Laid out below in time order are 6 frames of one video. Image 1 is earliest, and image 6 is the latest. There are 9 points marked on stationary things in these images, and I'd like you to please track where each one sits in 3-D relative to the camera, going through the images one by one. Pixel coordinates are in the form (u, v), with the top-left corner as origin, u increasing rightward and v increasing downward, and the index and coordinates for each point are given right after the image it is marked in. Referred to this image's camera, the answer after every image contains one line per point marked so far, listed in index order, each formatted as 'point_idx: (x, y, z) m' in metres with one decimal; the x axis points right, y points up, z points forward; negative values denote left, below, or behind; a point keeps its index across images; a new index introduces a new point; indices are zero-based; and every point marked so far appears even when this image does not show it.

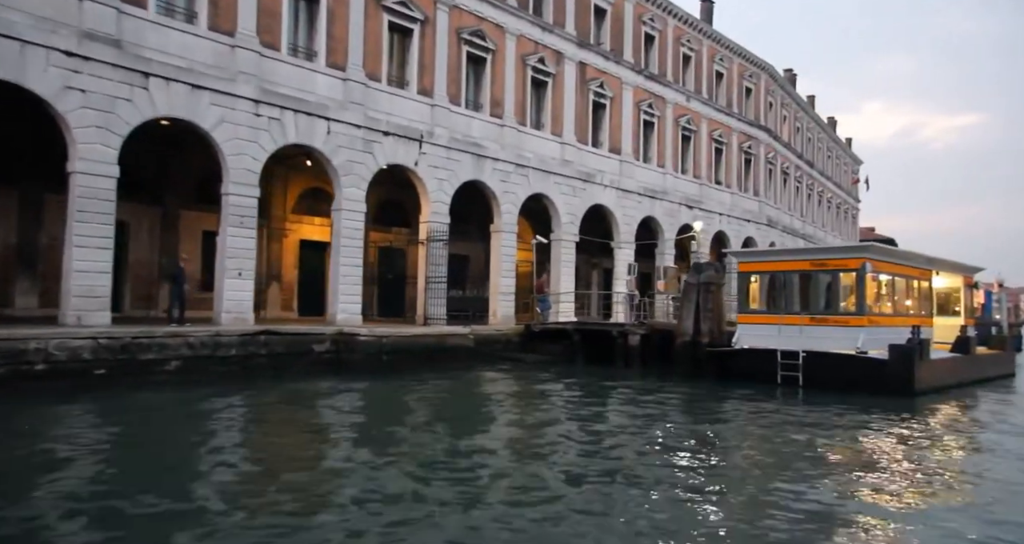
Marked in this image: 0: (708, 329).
0: (+4.8, -1.4, +17.6) m
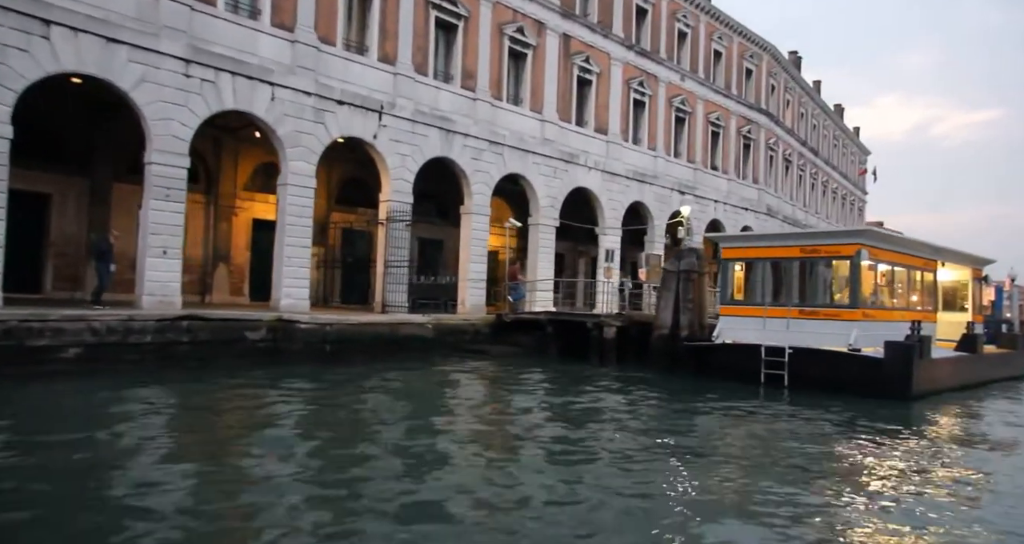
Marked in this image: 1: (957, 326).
0: (+3.9, -1.1, +16.0) m
1: (+11.3, -1.4, +18.2) m
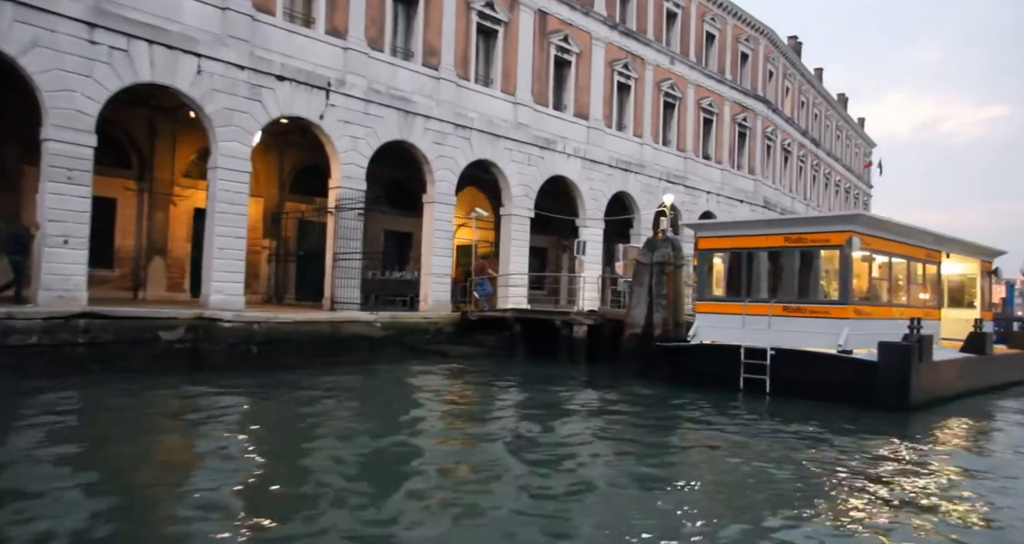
0: (+3.0, -0.9, +14.4) m
1: (+10.4, -1.2, +16.6) m
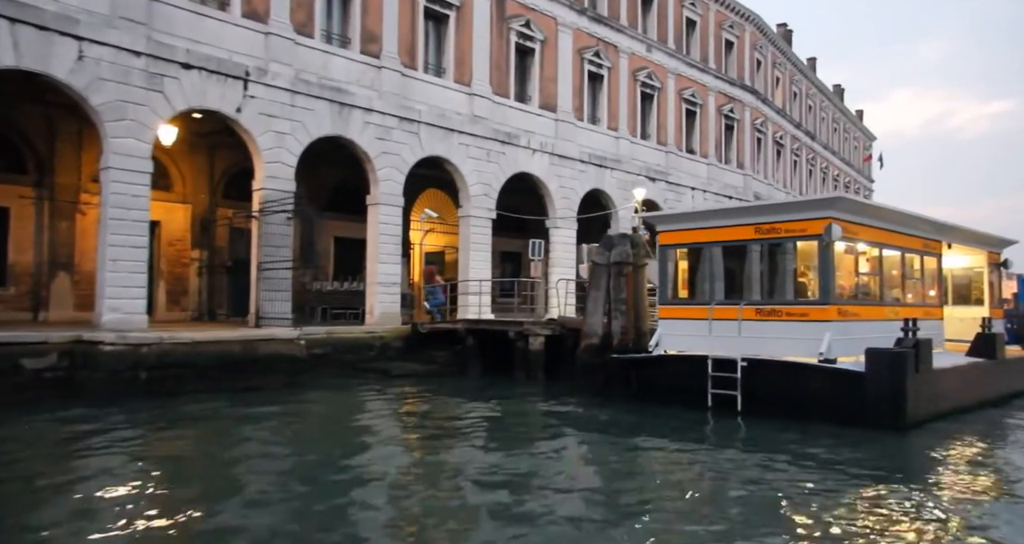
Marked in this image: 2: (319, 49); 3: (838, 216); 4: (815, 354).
0: (+1.9, -1.0, +12.6) m
1: (+9.4, -1.0, +14.7) m
2: (-4.2, +4.9, +15.6) m
3: (+4.6, +0.8, +10.1) m
4: (+4.3, -1.1, +10.0) m
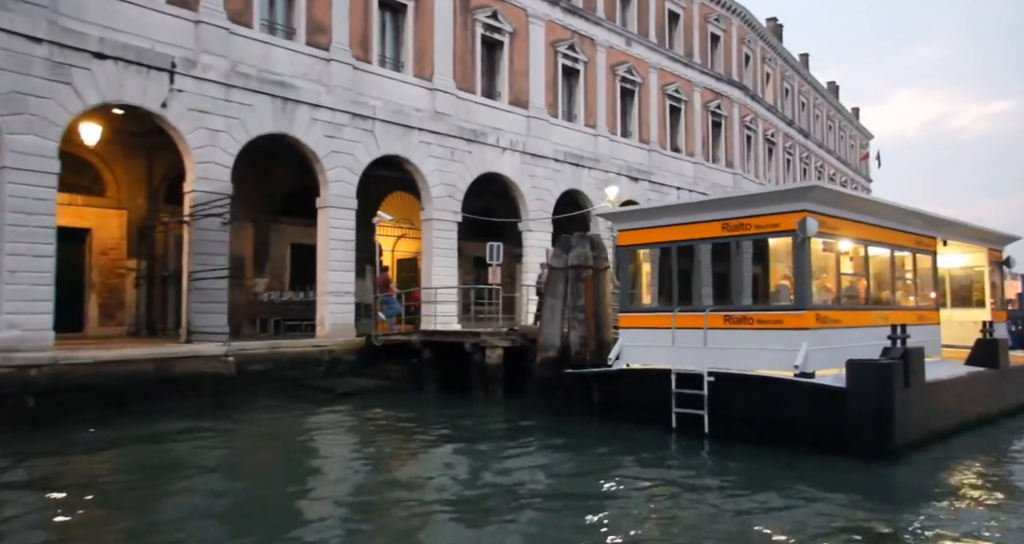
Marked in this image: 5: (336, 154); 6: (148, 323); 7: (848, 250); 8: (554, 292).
0: (+1.1, -1.0, +11.3) m
1: (+8.5, -1.0, +13.4) m
2: (-5.1, +4.7, +14.4) m
3: (+3.7, +0.8, +8.8) m
4: (+3.4, -1.2, +8.7) m
5: (-3.8, +2.6, +15.7) m
6: (-7.9, -1.1, +15.6) m
7: (+4.5, +0.3, +9.5) m
8: (+0.7, -0.3, +11.4) m
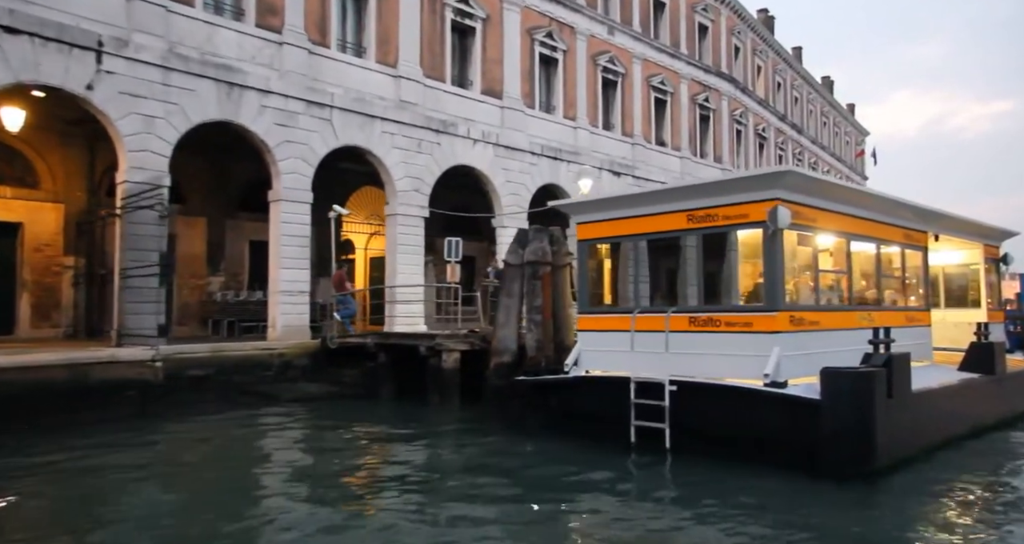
0: (+0.4, -1.0, +10.3) m
1: (+7.8, -1.0, +12.4) m
2: (-5.8, +4.7, +13.4) m
3: (+3.0, +0.8, +7.8) m
4: (+2.7, -1.1, +7.7) m
5: (-4.5, +2.6, +14.7) m
6: (-8.6, -1.0, +14.6) m
7: (+3.8, +0.3, +8.6) m
8: (0.0, -0.3, +10.4) m
